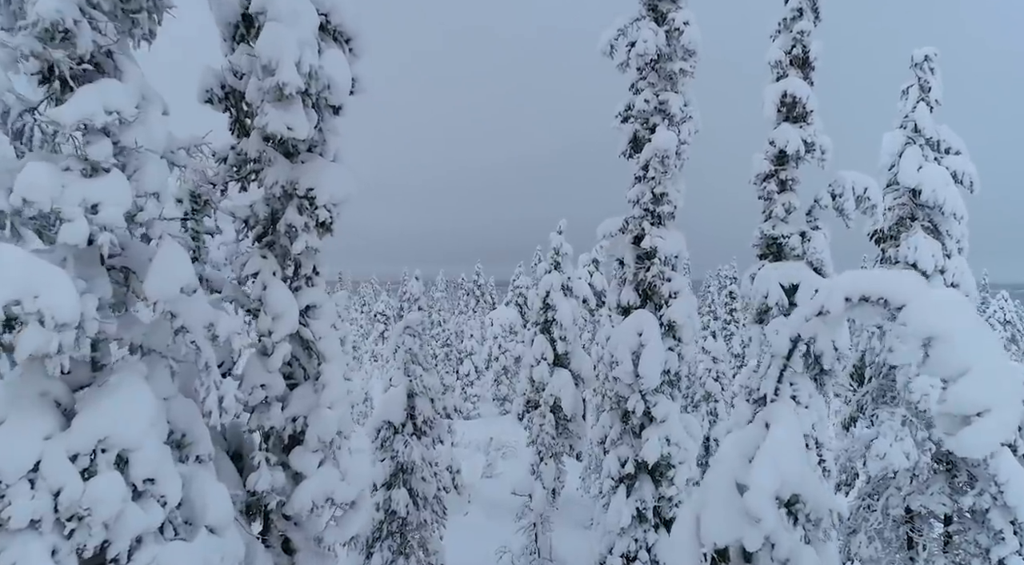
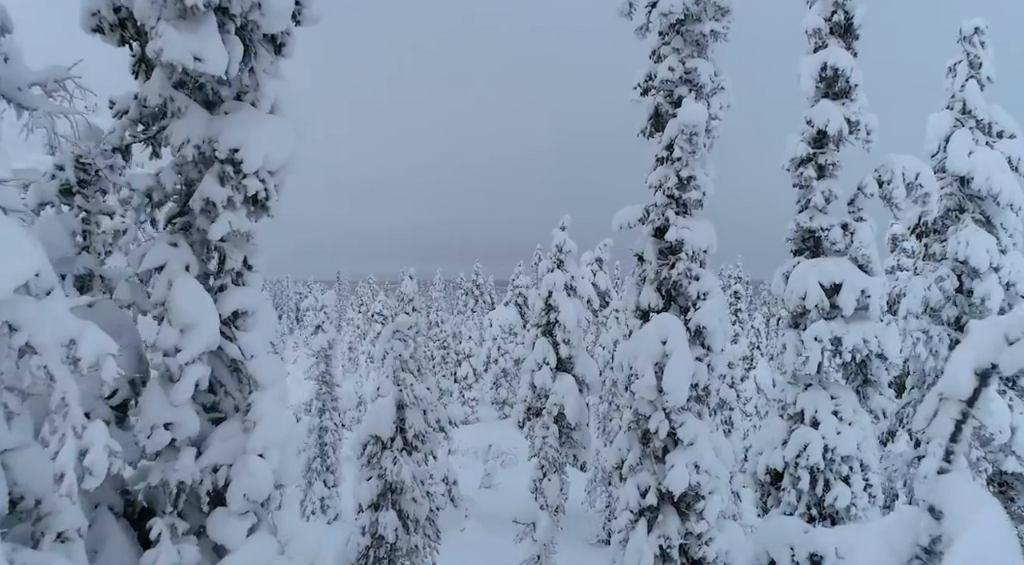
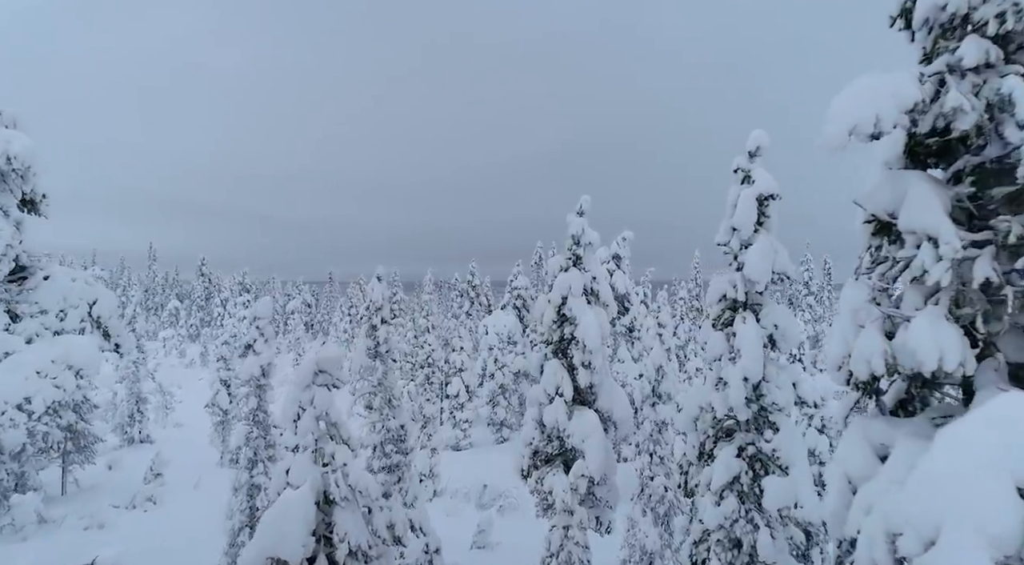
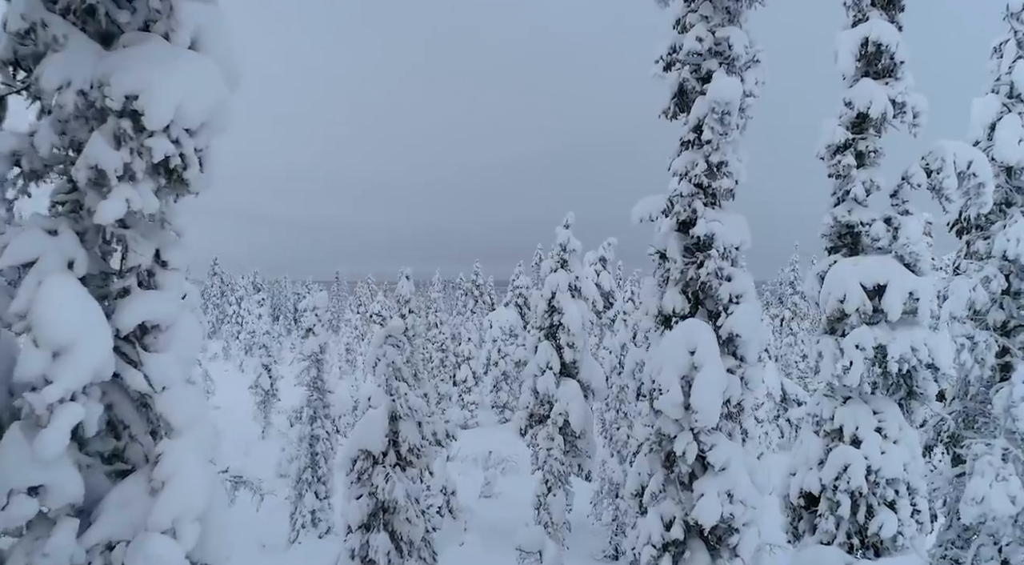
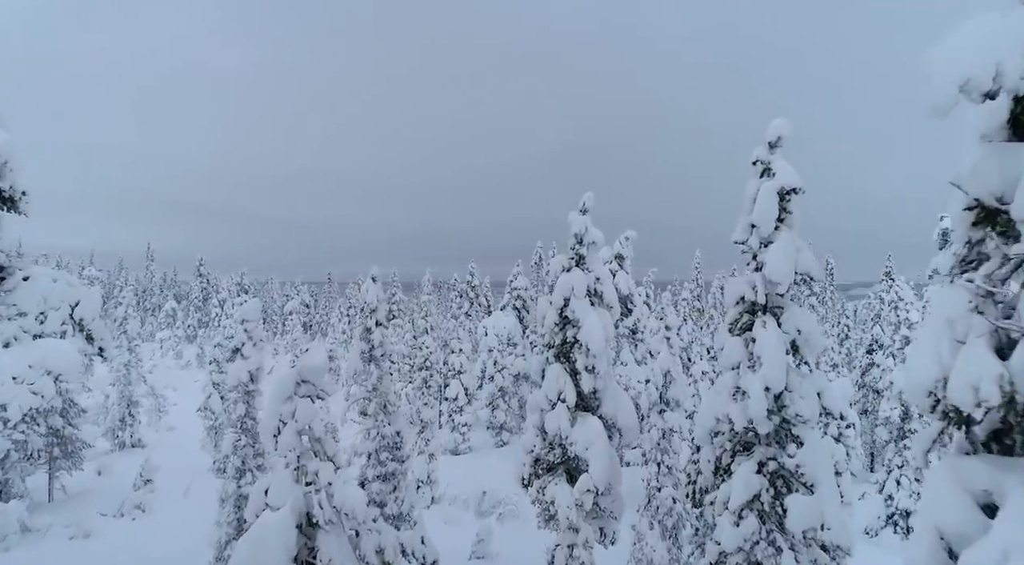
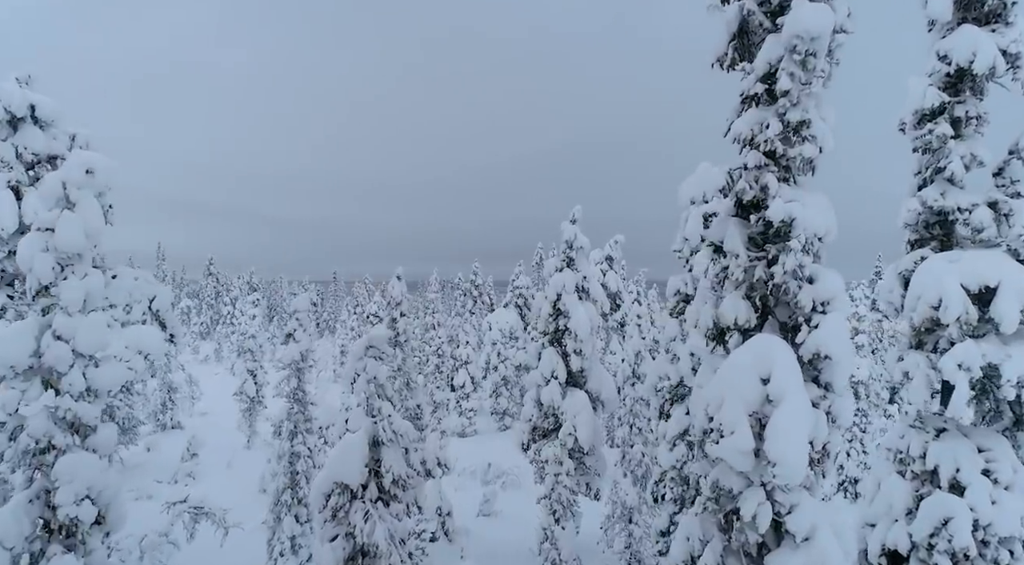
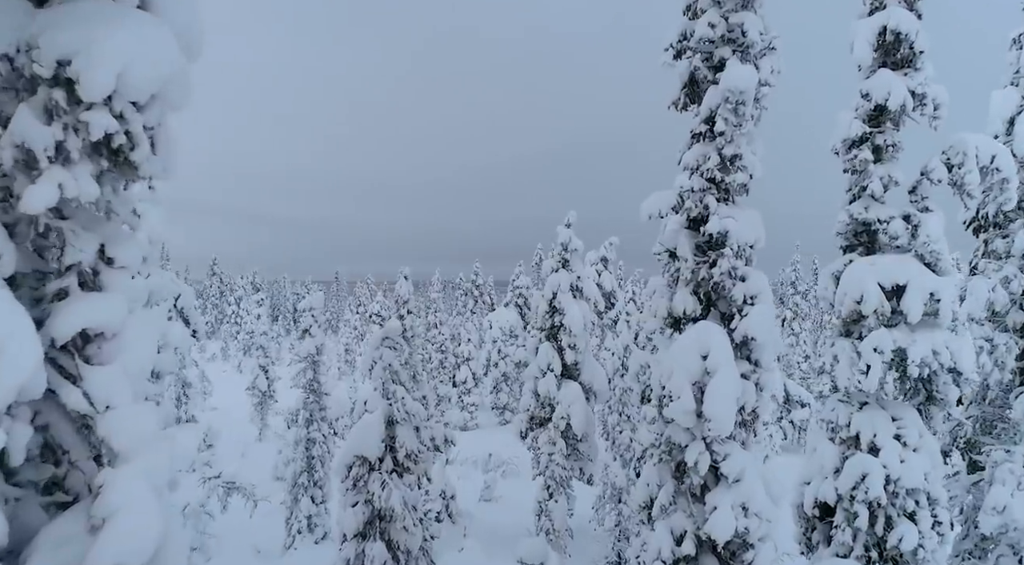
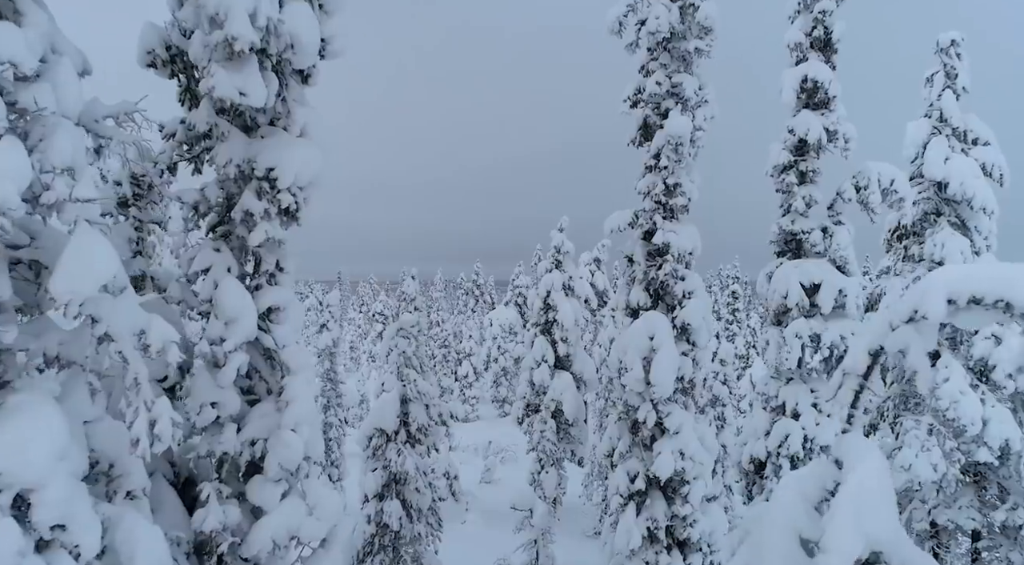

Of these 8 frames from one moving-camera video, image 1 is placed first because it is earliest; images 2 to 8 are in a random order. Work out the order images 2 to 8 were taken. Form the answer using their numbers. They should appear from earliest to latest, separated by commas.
8, 2, 4, 7, 6, 3, 5
